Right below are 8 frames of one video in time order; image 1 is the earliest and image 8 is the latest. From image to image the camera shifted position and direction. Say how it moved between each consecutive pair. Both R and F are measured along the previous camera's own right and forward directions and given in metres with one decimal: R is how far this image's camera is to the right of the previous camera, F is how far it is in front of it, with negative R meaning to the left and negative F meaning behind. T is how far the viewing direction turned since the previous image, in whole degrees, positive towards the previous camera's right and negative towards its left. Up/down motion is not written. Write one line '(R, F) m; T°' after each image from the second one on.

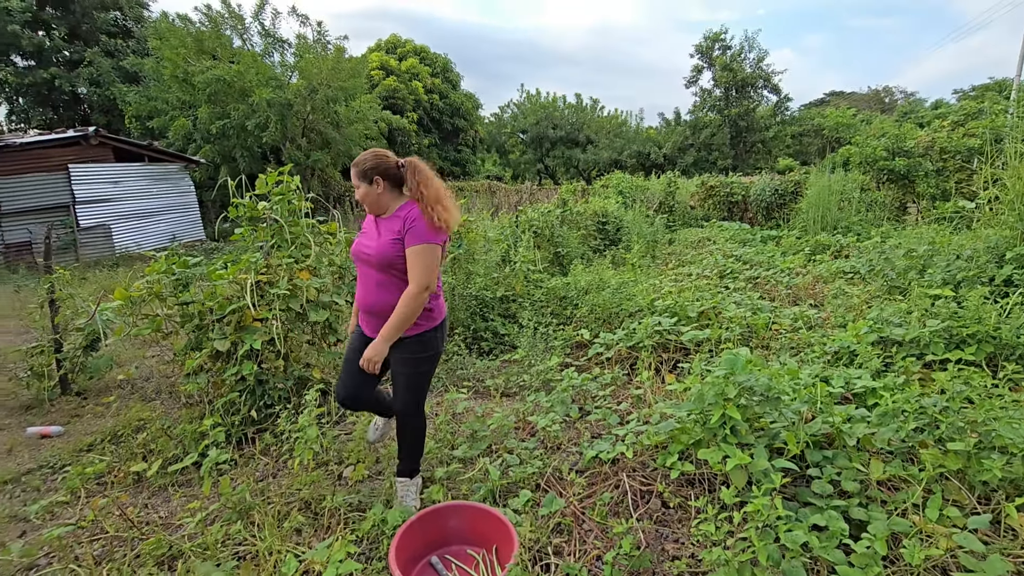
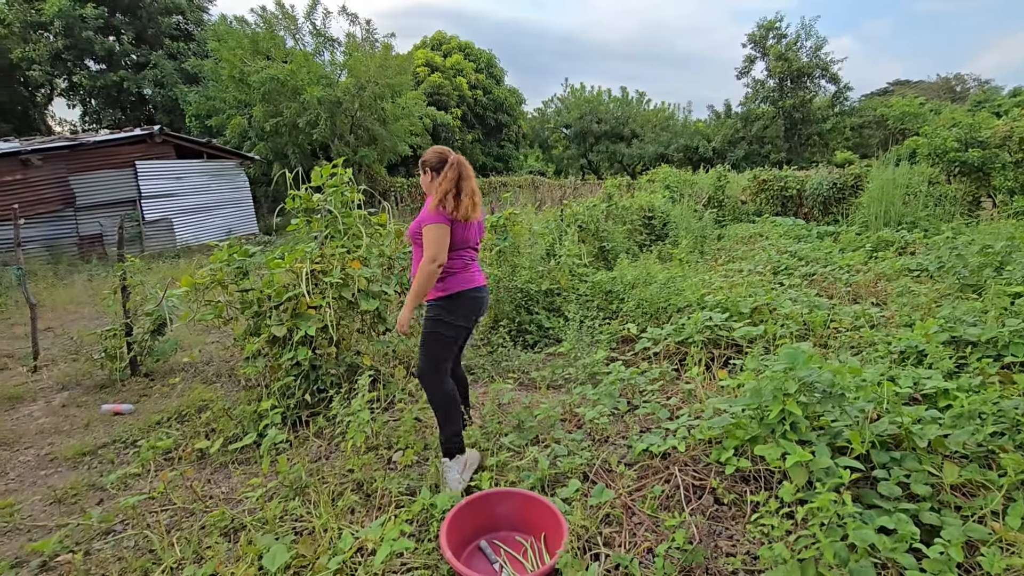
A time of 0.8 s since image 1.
(0.0, 0.0) m; -4°
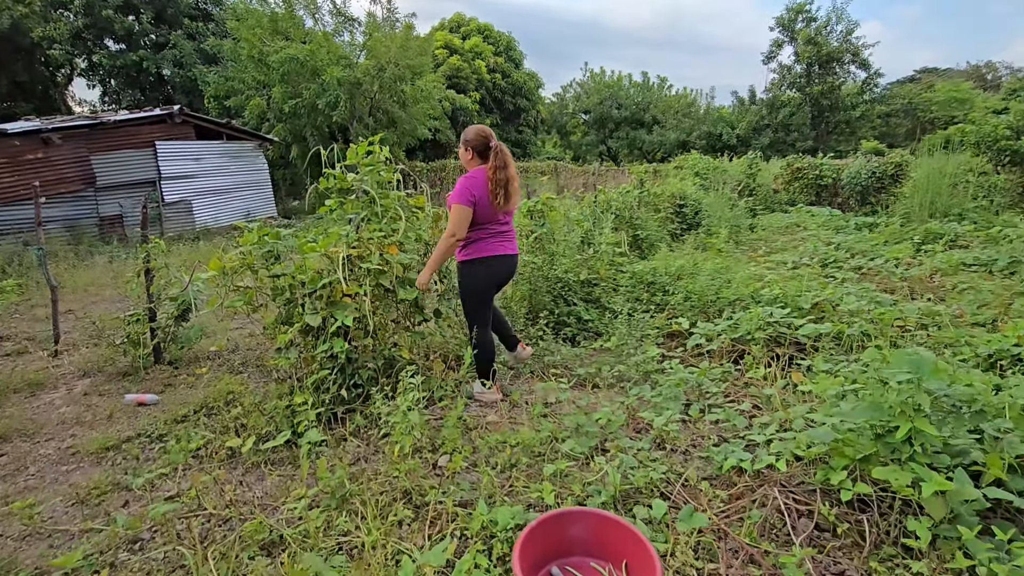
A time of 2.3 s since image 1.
(-0.2, +0.2) m; -1°
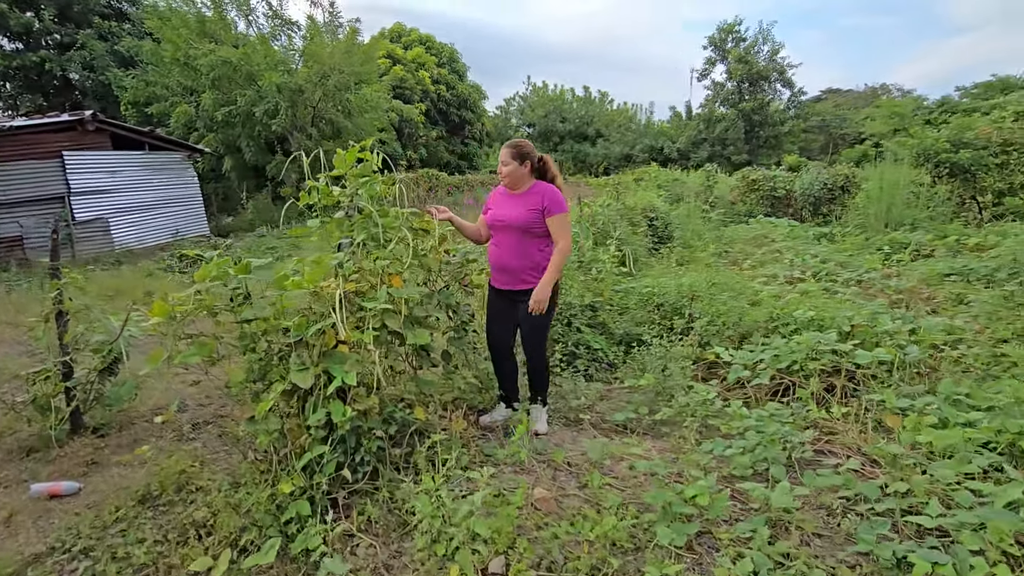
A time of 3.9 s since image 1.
(-0.4, +0.5) m; +7°
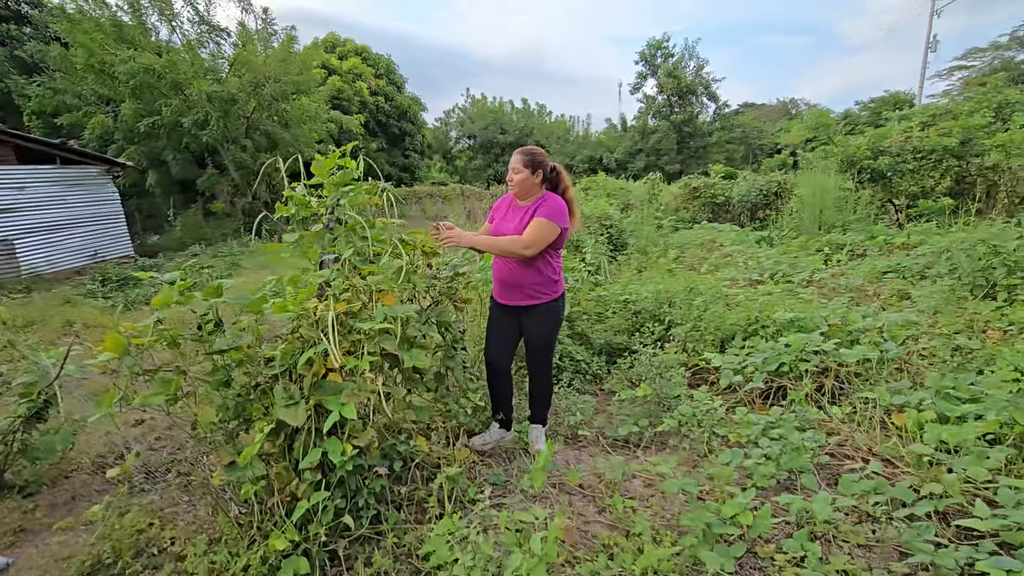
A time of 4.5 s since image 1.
(-0.2, +0.2) m; +6°
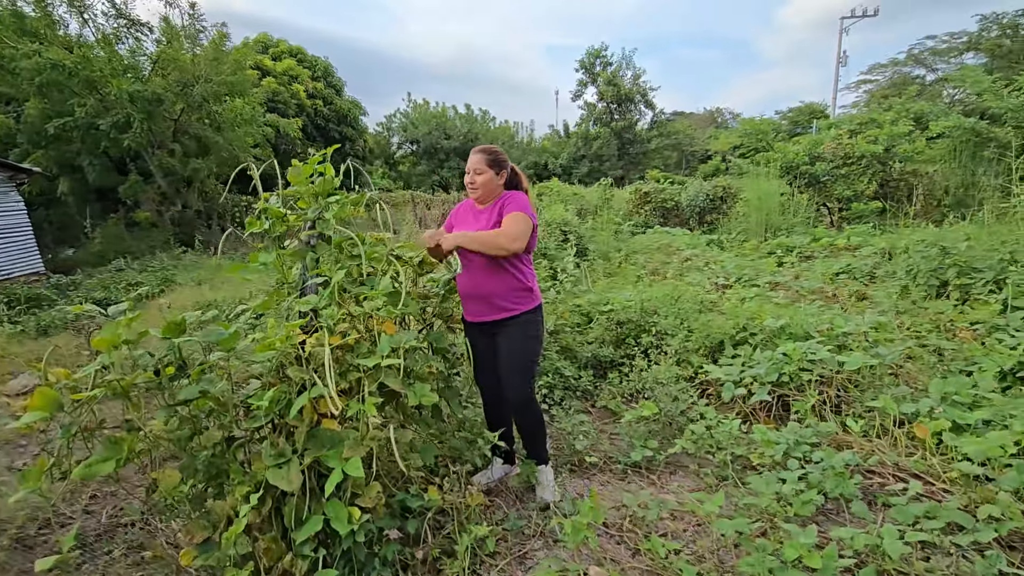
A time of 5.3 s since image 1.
(-0.3, +0.3) m; +6°
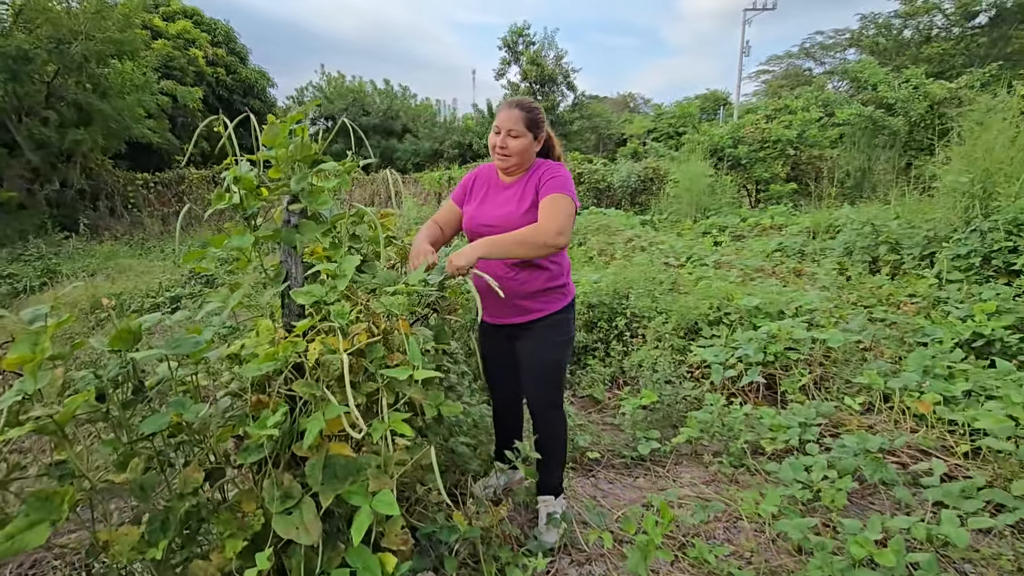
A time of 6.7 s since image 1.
(-0.3, +0.3) m; +9°
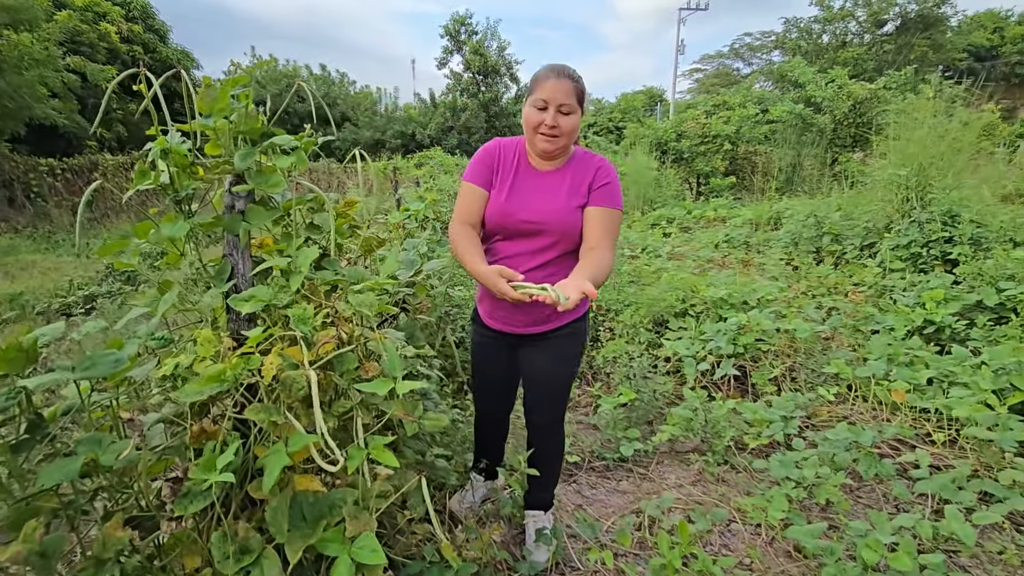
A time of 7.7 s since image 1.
(-0.1, +0.2) m; +6°
